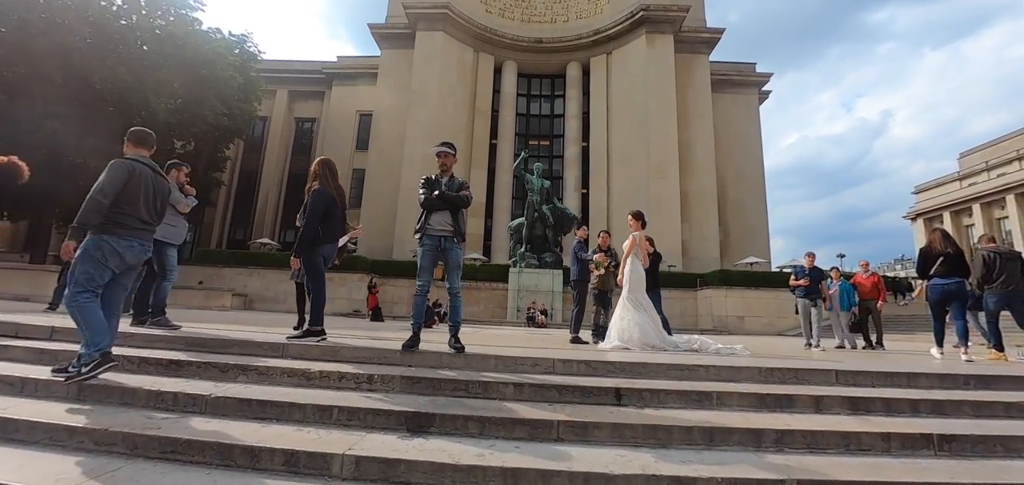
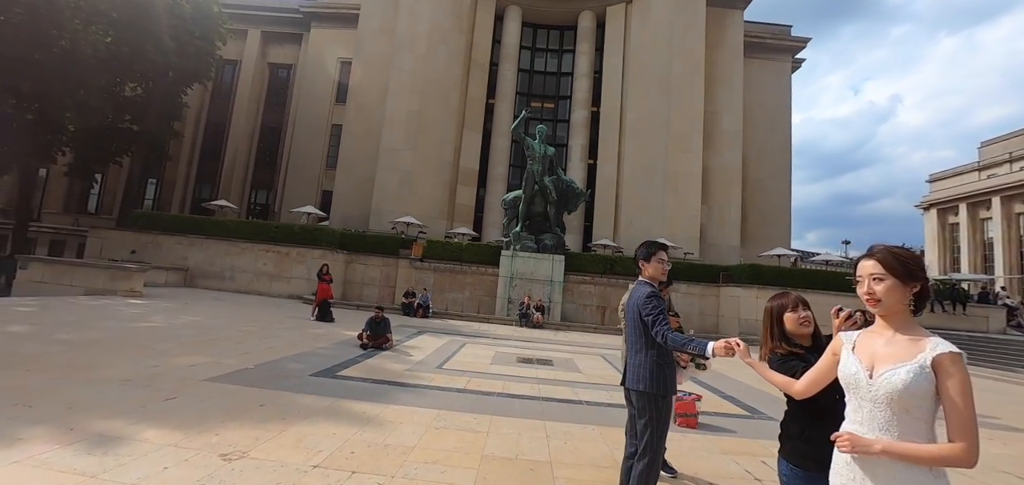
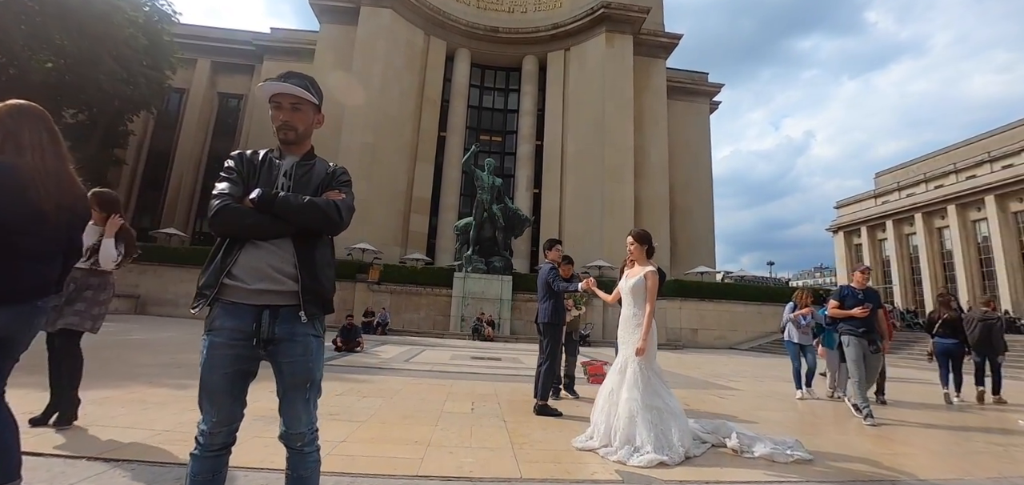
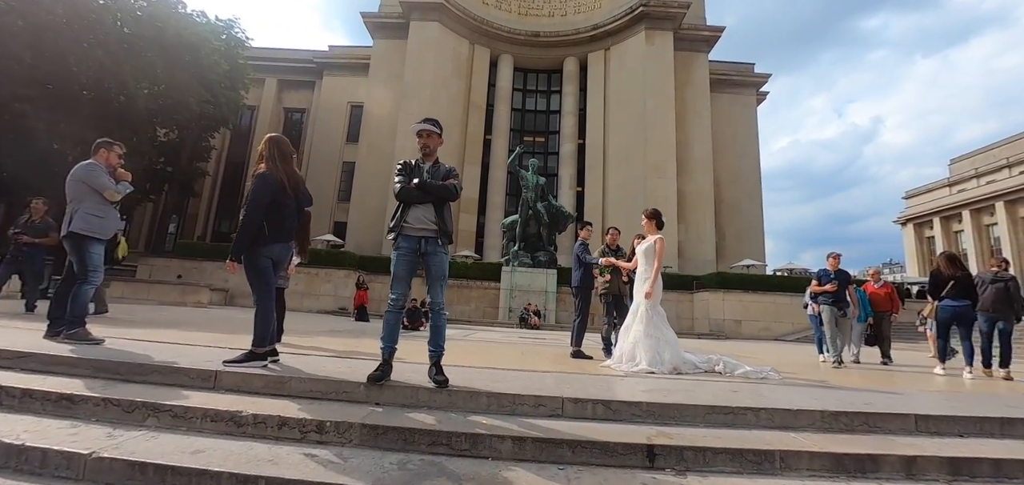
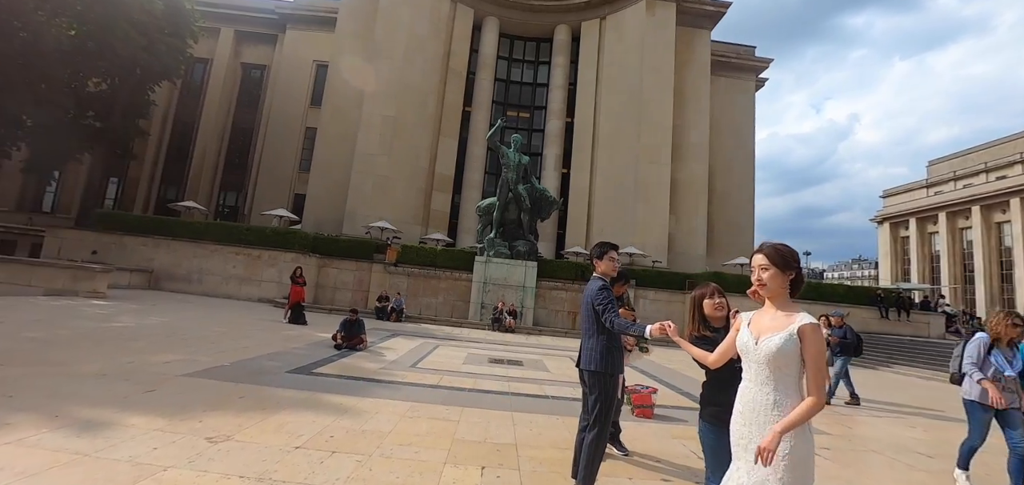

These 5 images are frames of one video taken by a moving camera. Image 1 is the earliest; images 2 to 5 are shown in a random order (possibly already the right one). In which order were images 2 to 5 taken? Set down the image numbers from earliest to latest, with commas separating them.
4, 3, 5, 2
